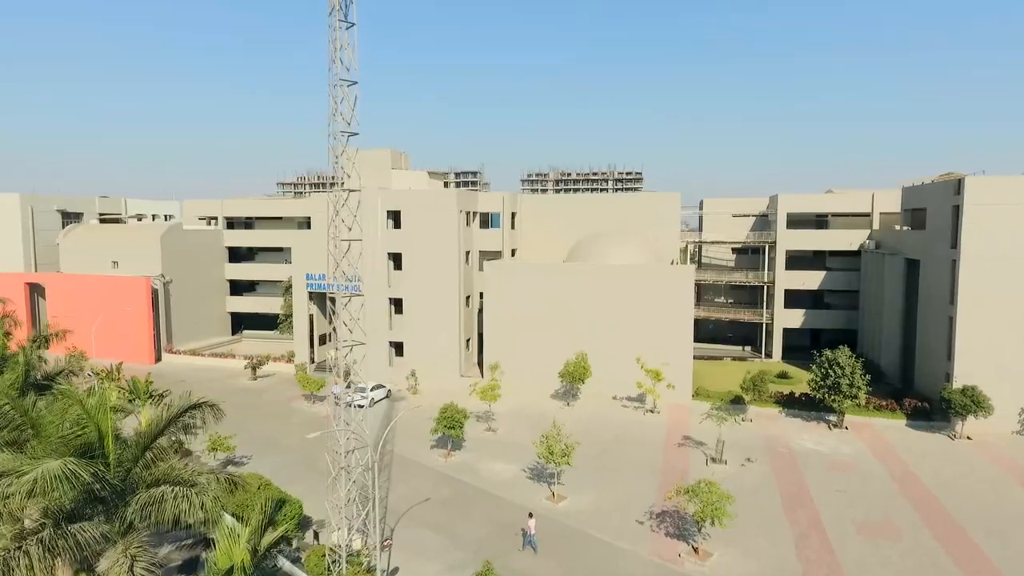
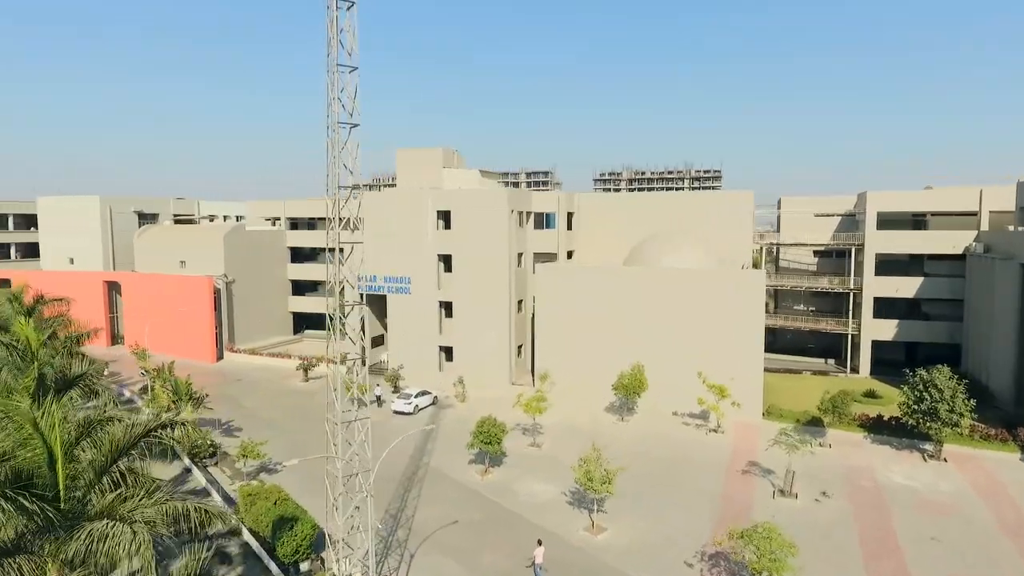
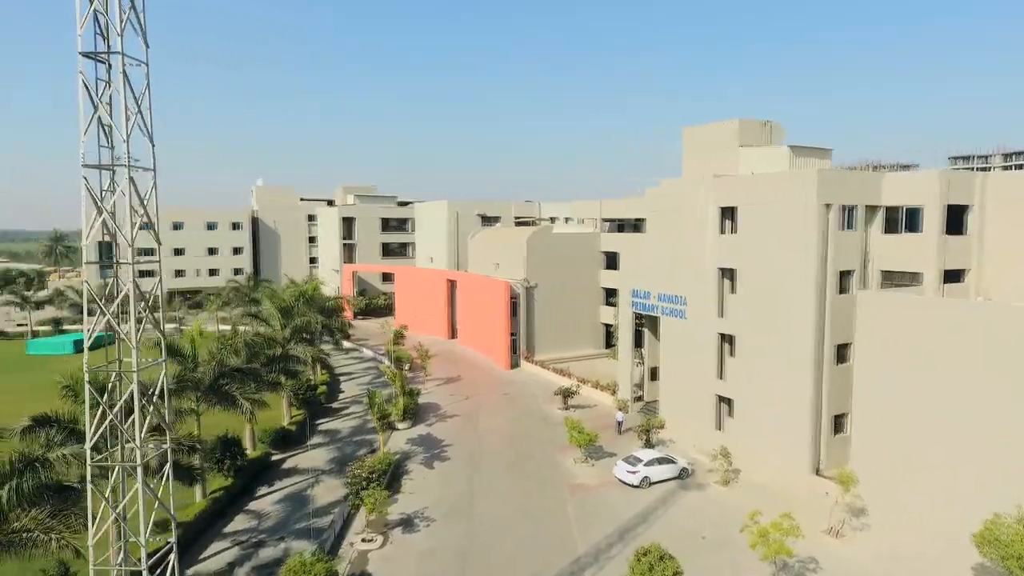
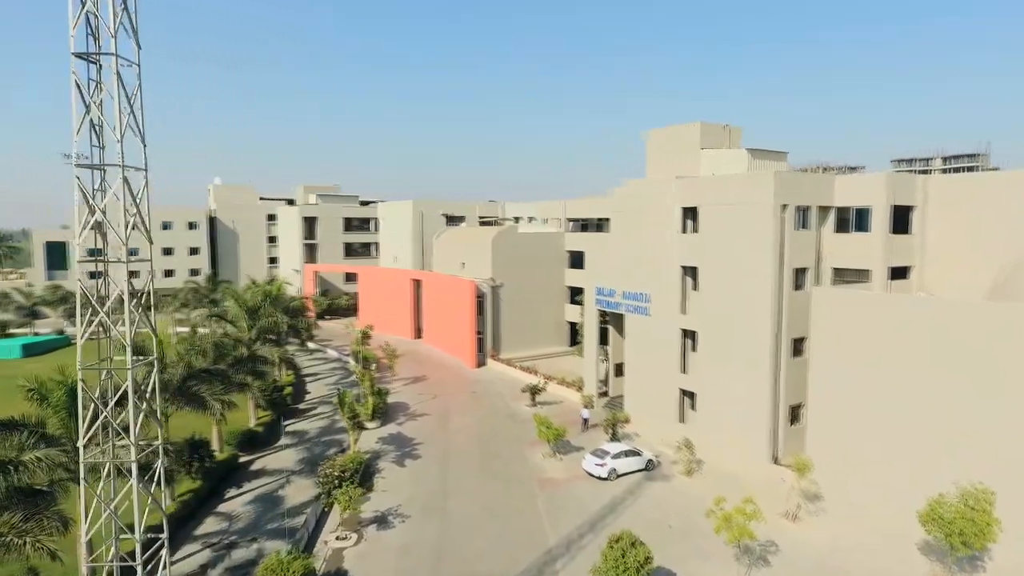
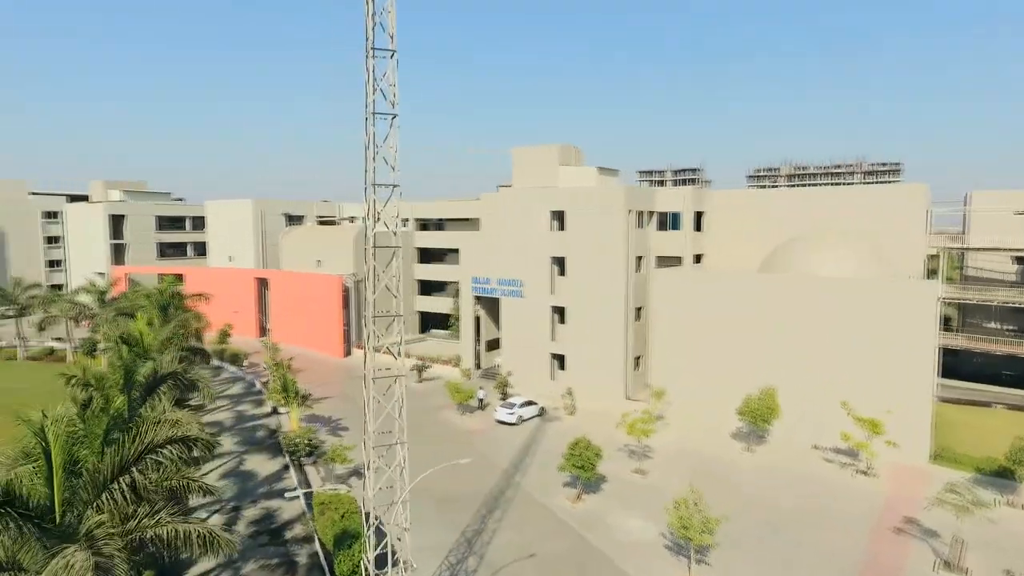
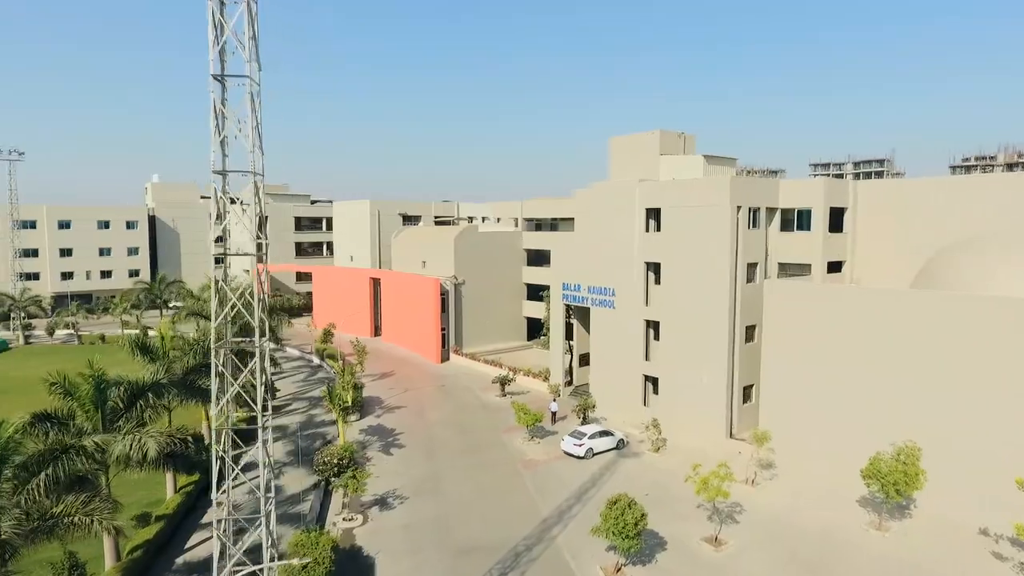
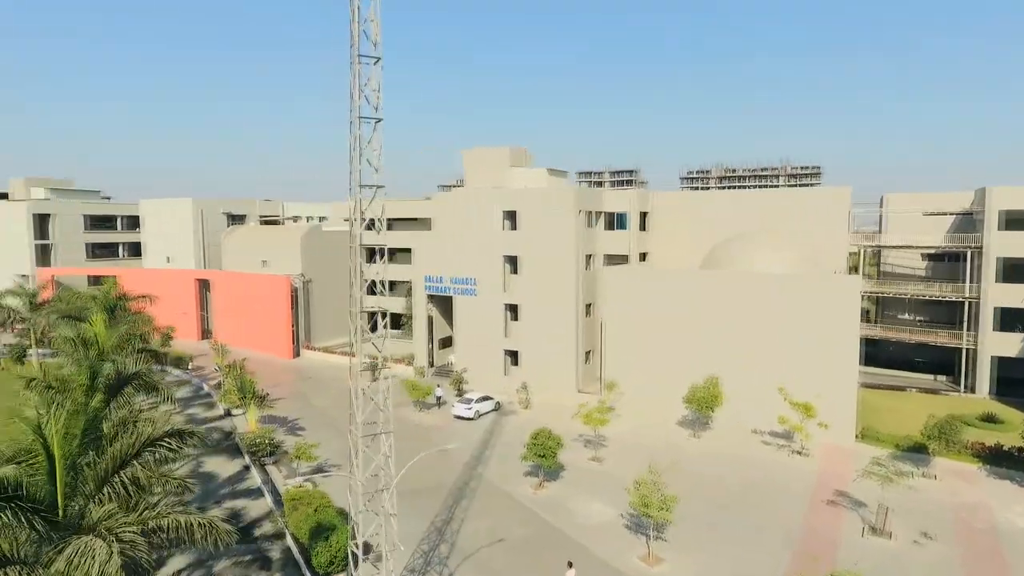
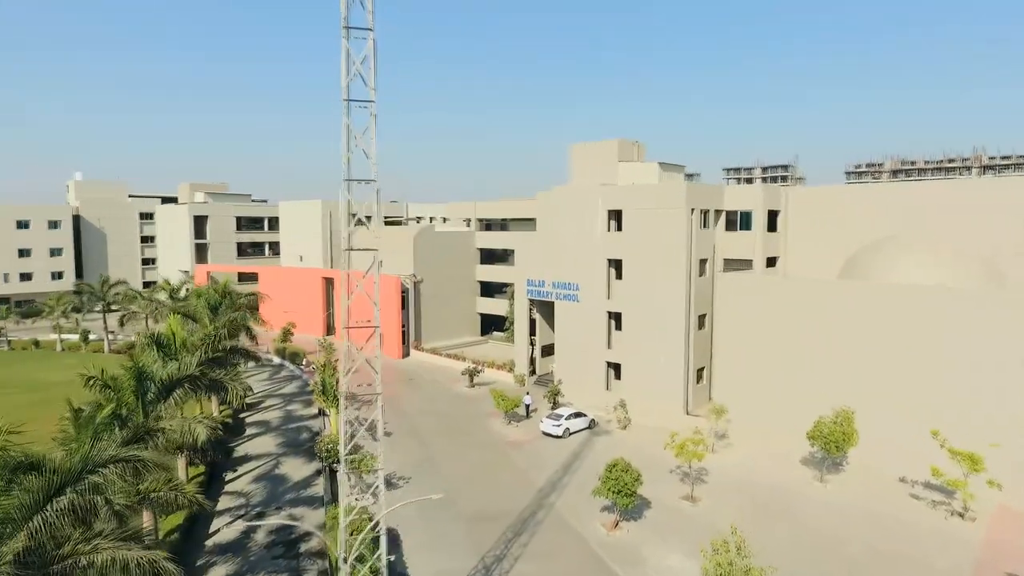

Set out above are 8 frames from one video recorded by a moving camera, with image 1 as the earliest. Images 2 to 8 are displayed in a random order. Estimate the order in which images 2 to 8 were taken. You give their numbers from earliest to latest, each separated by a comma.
2, 7, 5, 8, 6, 4, 3
